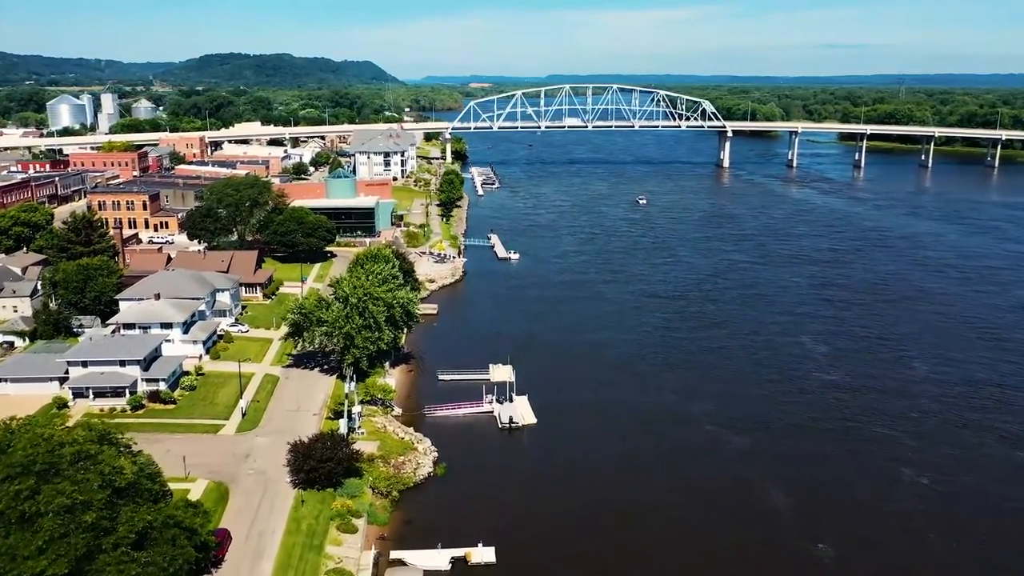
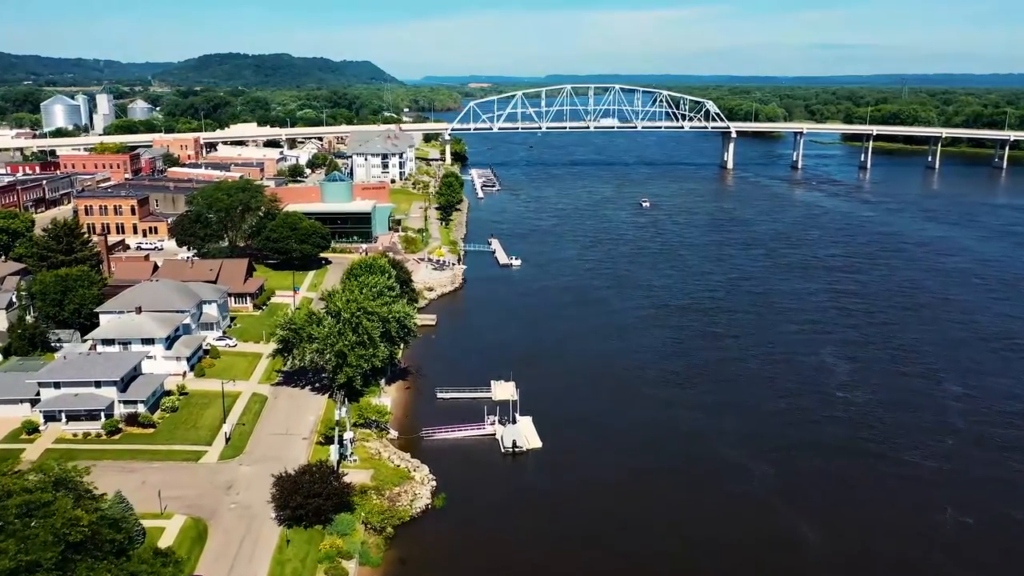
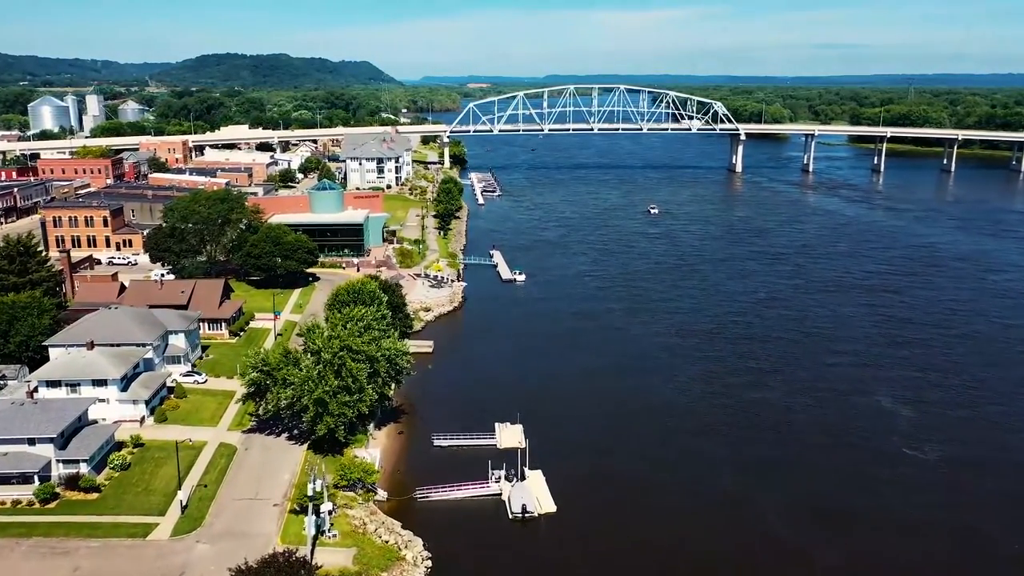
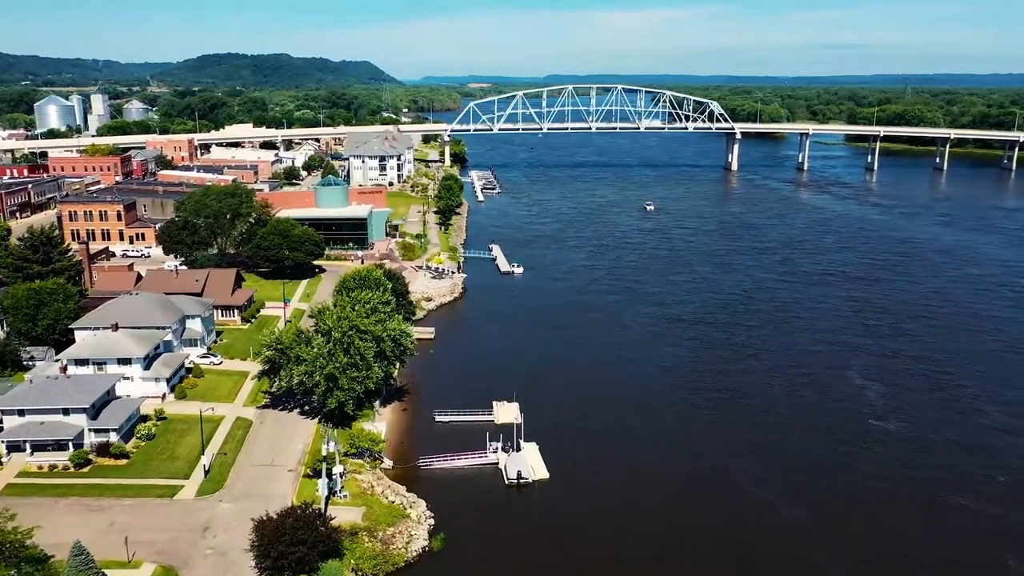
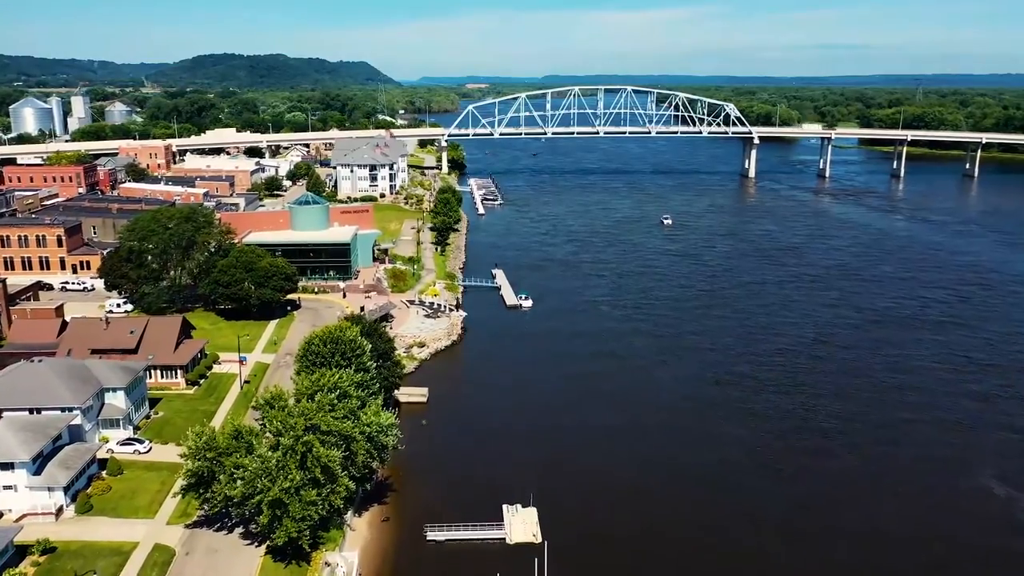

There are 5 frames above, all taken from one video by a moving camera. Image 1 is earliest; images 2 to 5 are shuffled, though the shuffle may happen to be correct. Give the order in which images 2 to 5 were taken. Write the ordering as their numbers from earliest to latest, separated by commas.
2, 4, 3, 5
